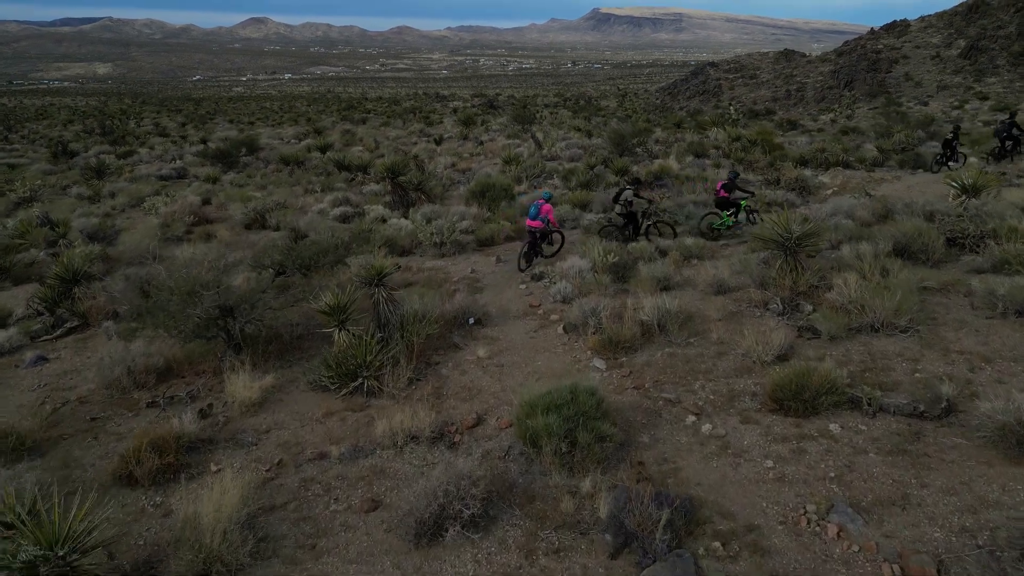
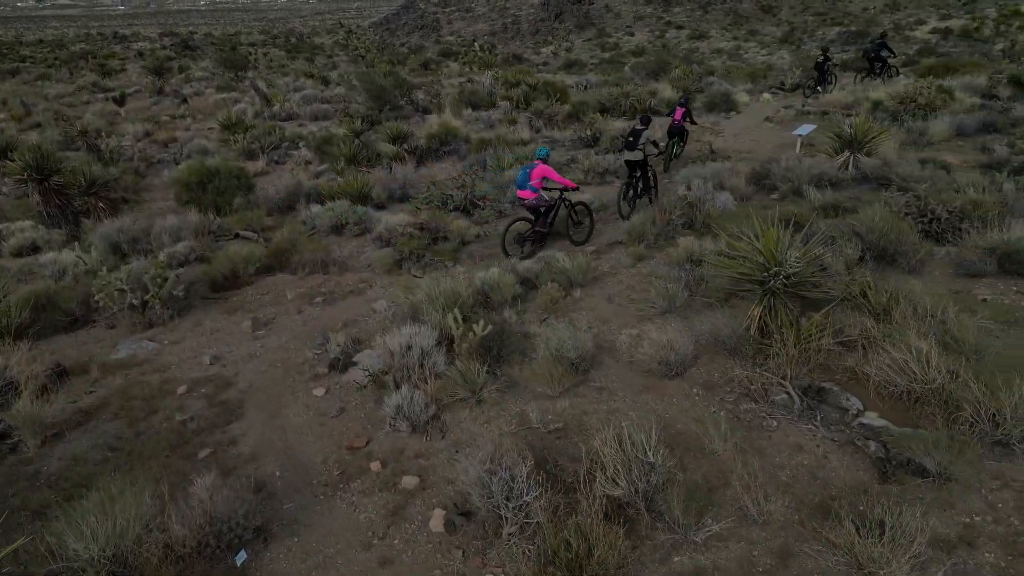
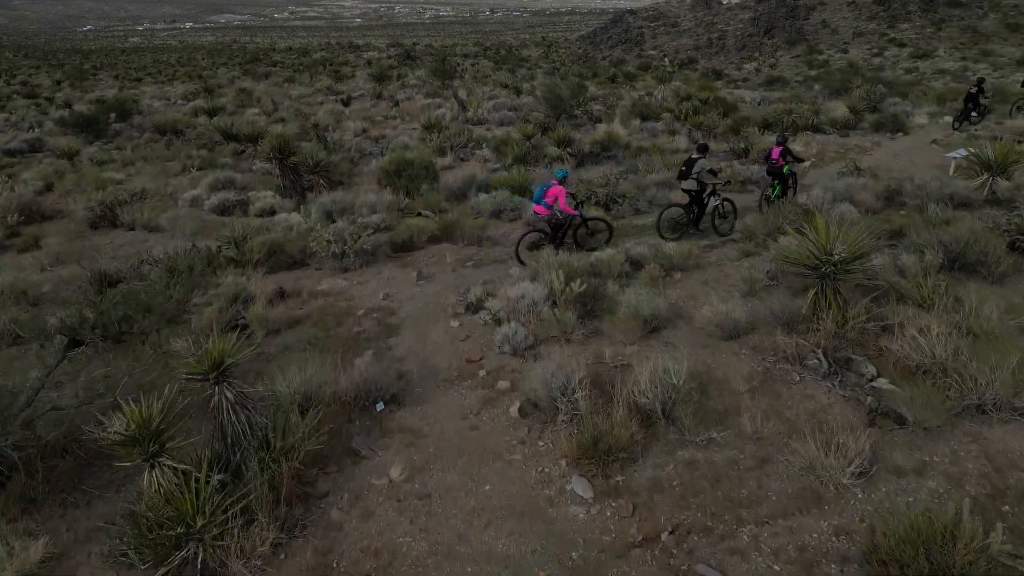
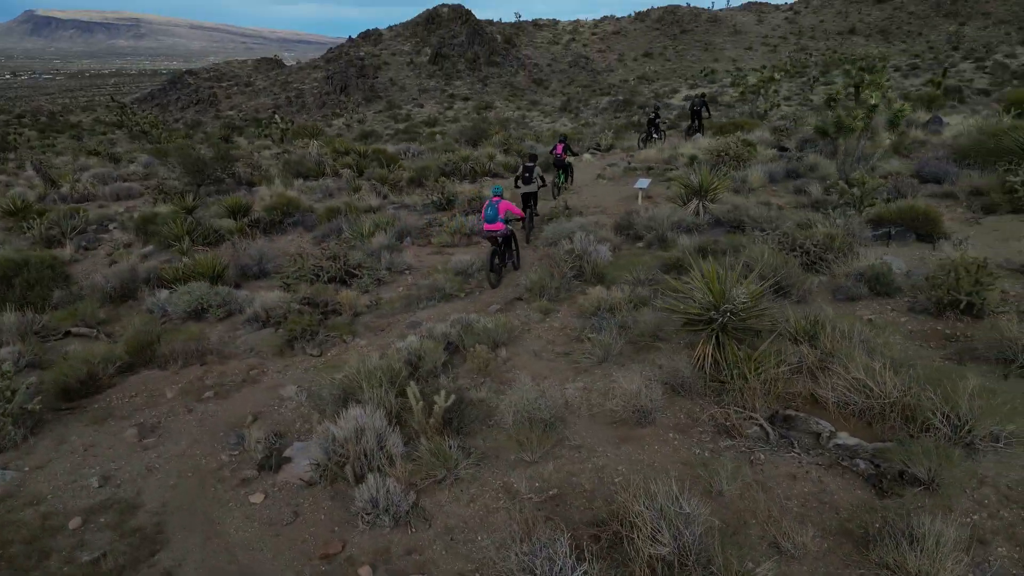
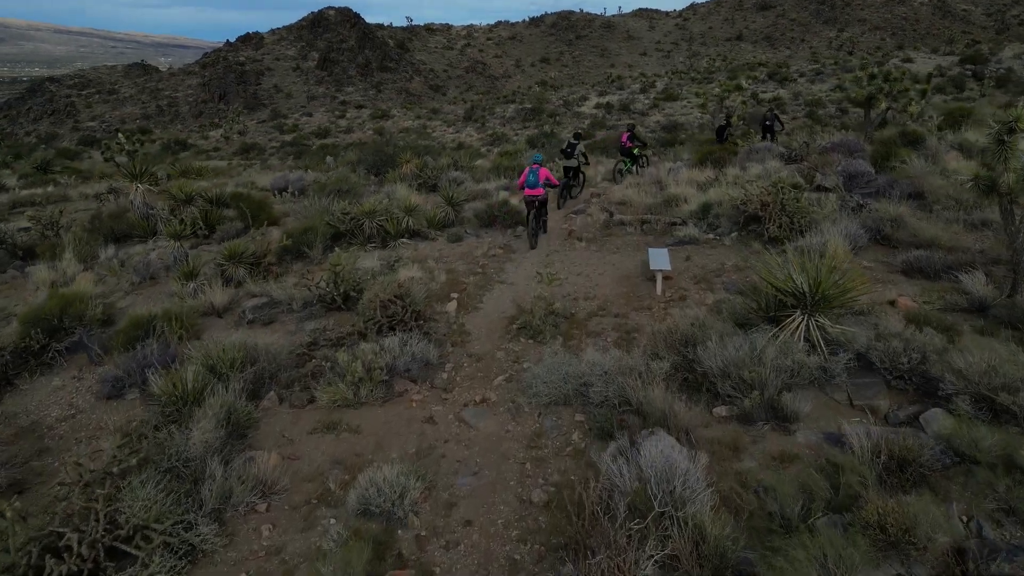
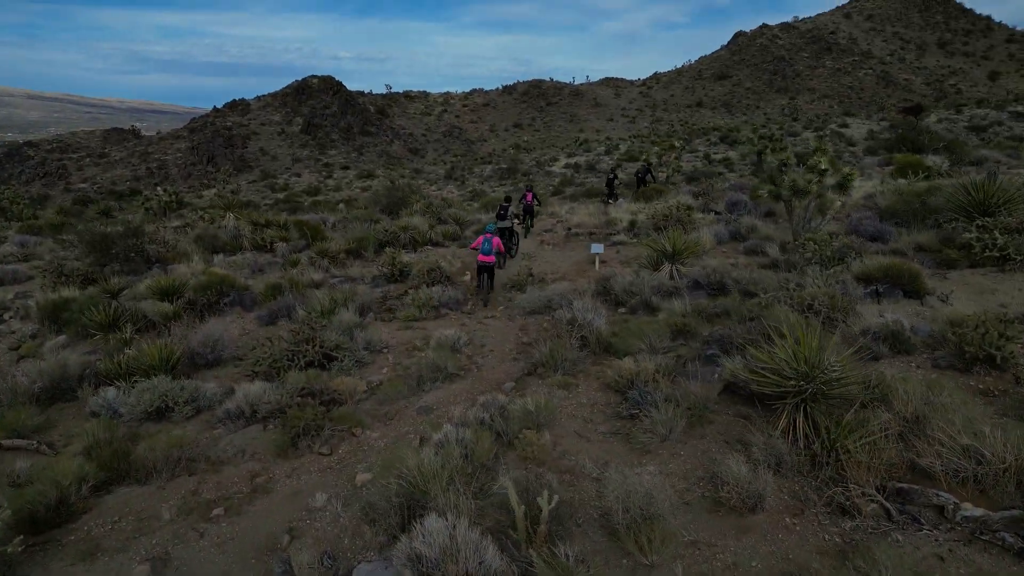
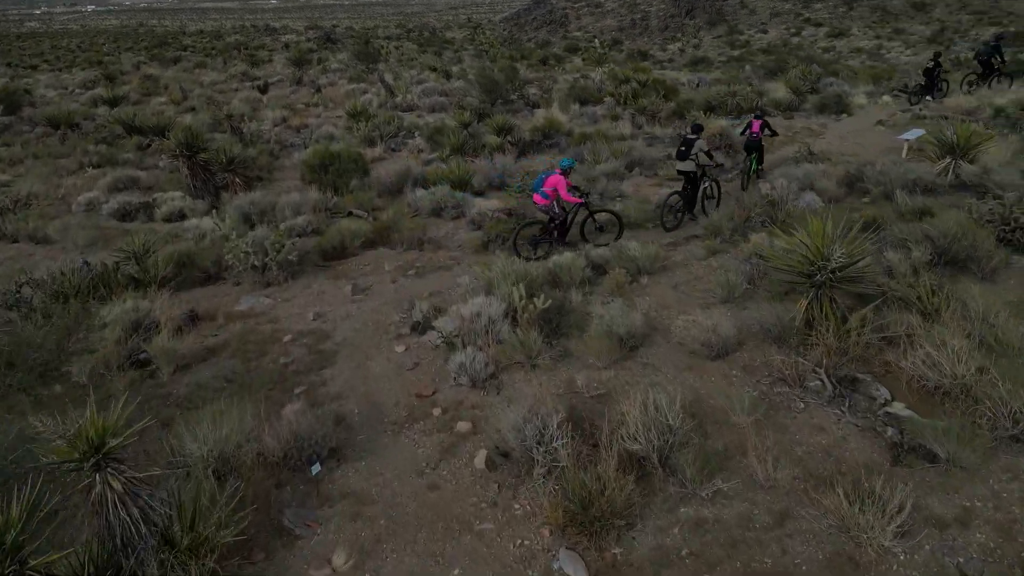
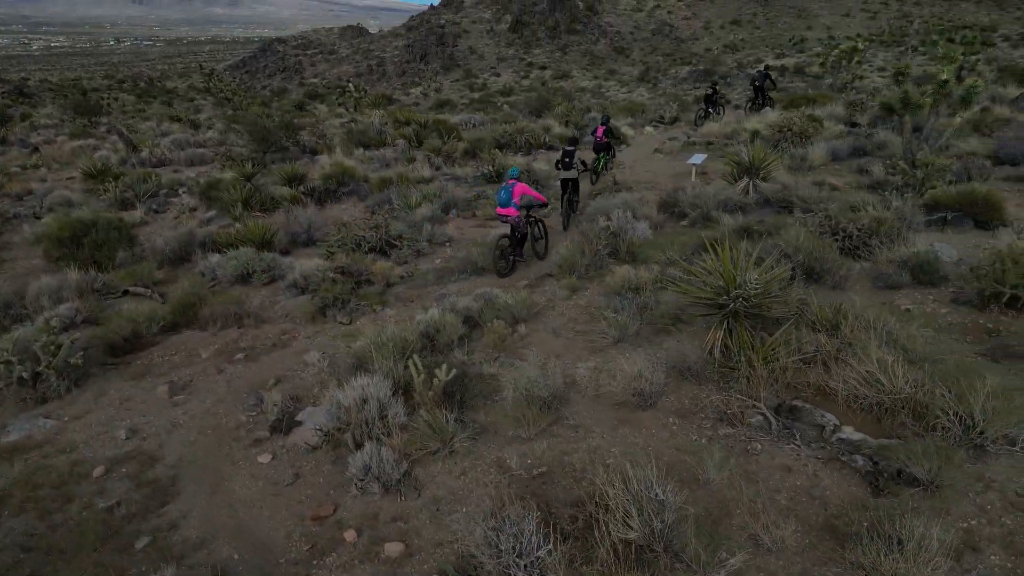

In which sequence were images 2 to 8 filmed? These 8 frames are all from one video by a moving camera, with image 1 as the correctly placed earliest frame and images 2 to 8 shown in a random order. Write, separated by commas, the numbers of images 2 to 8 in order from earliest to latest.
3, 7, 2, 8, 4, 6, 5
